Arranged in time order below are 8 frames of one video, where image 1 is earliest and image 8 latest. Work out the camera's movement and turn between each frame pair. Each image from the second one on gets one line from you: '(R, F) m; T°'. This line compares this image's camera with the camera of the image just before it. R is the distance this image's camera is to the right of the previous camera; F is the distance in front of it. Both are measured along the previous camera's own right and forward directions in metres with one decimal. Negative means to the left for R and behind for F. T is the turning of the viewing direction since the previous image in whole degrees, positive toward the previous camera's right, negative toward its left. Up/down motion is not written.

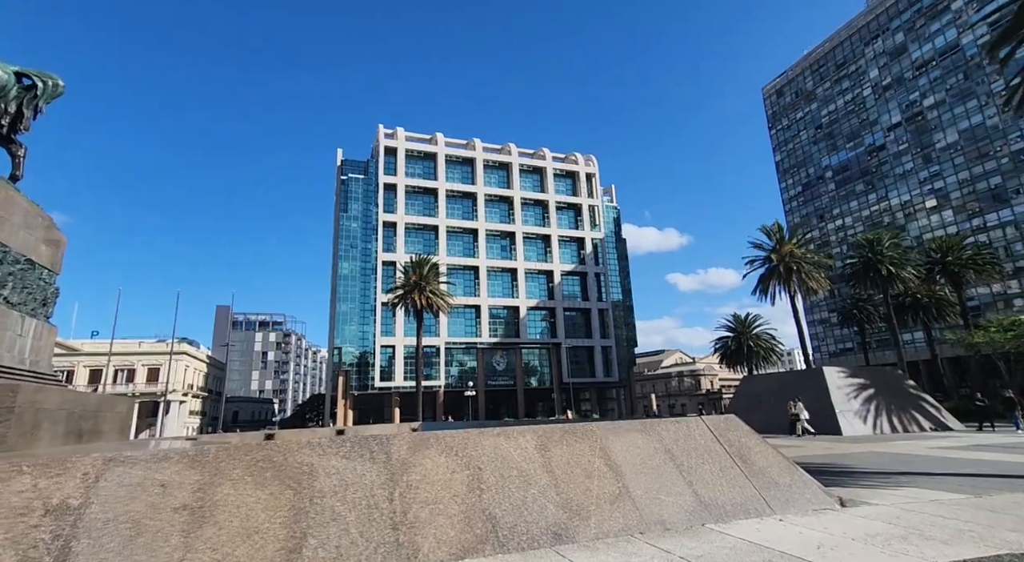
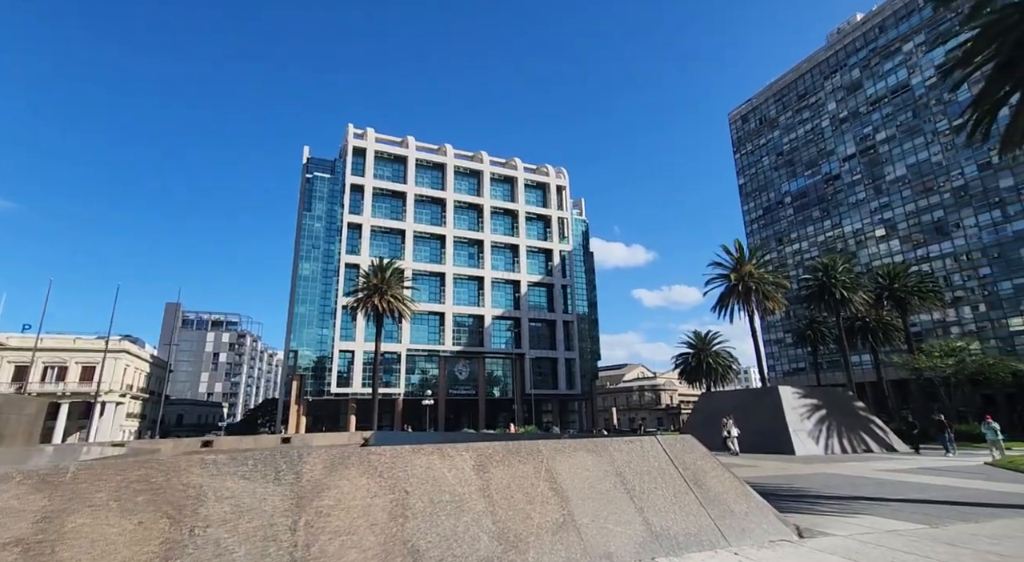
(+0.2, +0.4) m; +4°
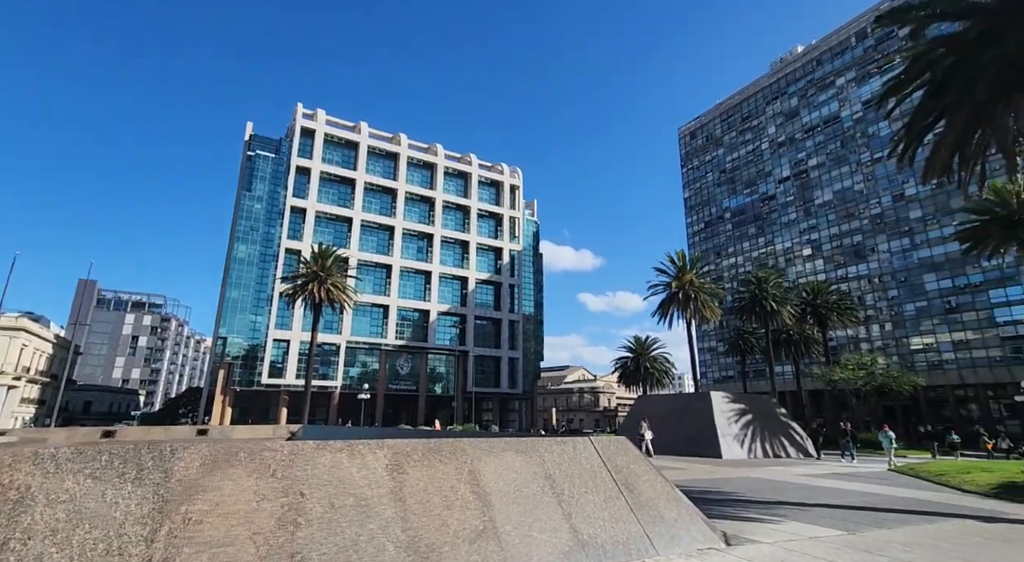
(+0.1, +0.4) m; +6°
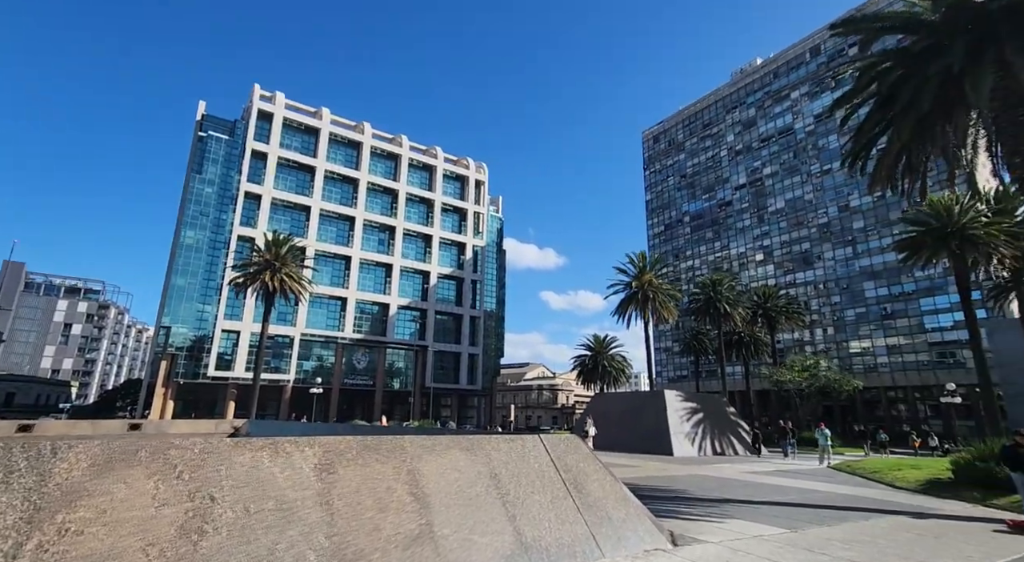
(+0.1, +0.2) m; +4°
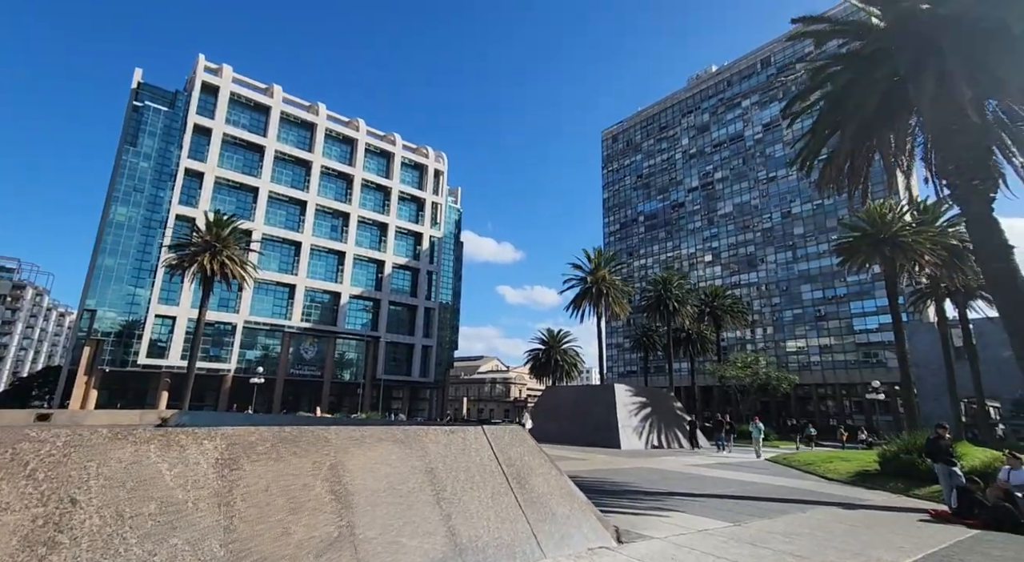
(+0.1, +0.4) m; +5°
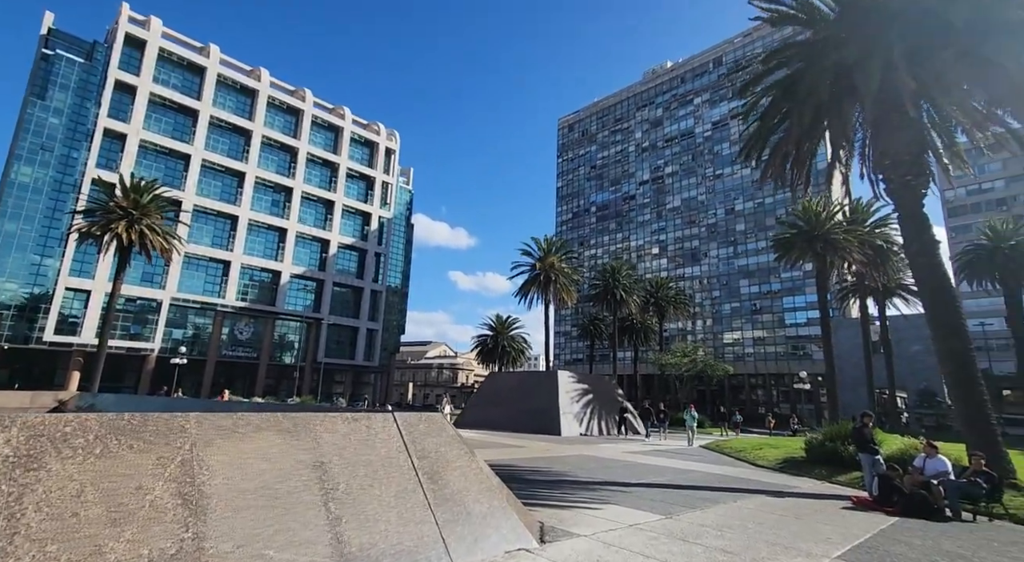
(+0.3, +0.6) m; +6°
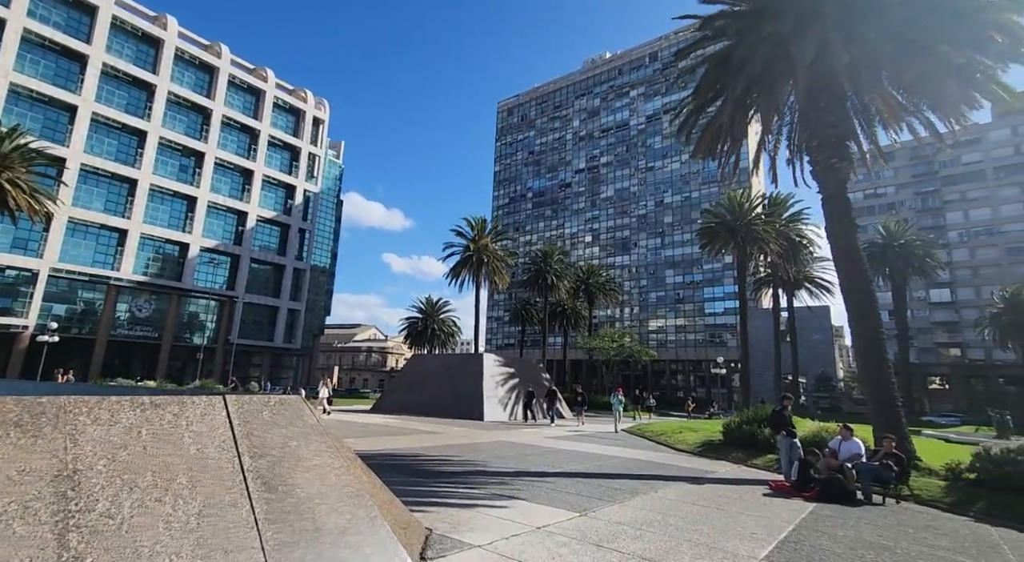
(+0.4, +1.0) m; +7°
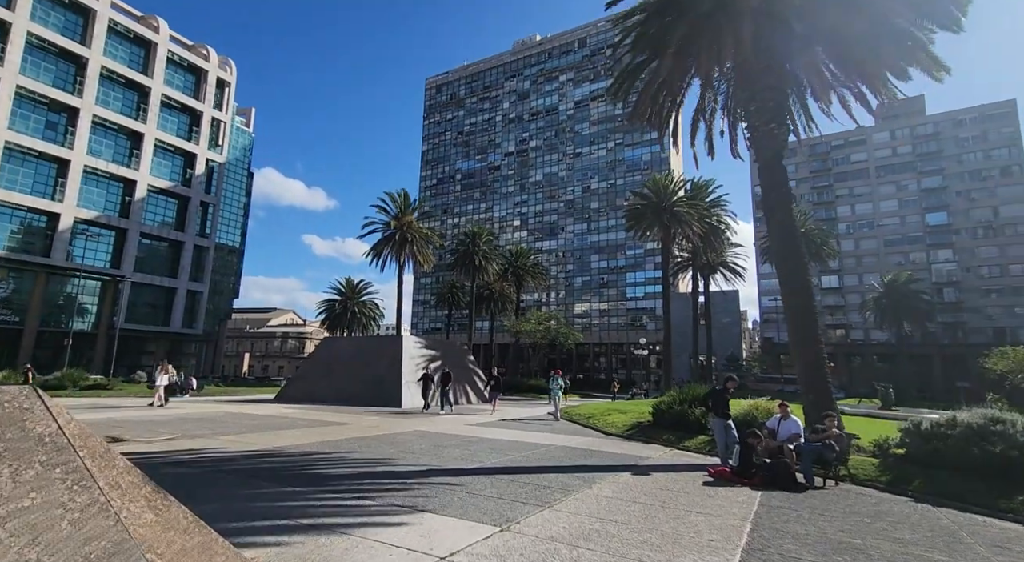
(+0.2, +1.4) m; +8°
